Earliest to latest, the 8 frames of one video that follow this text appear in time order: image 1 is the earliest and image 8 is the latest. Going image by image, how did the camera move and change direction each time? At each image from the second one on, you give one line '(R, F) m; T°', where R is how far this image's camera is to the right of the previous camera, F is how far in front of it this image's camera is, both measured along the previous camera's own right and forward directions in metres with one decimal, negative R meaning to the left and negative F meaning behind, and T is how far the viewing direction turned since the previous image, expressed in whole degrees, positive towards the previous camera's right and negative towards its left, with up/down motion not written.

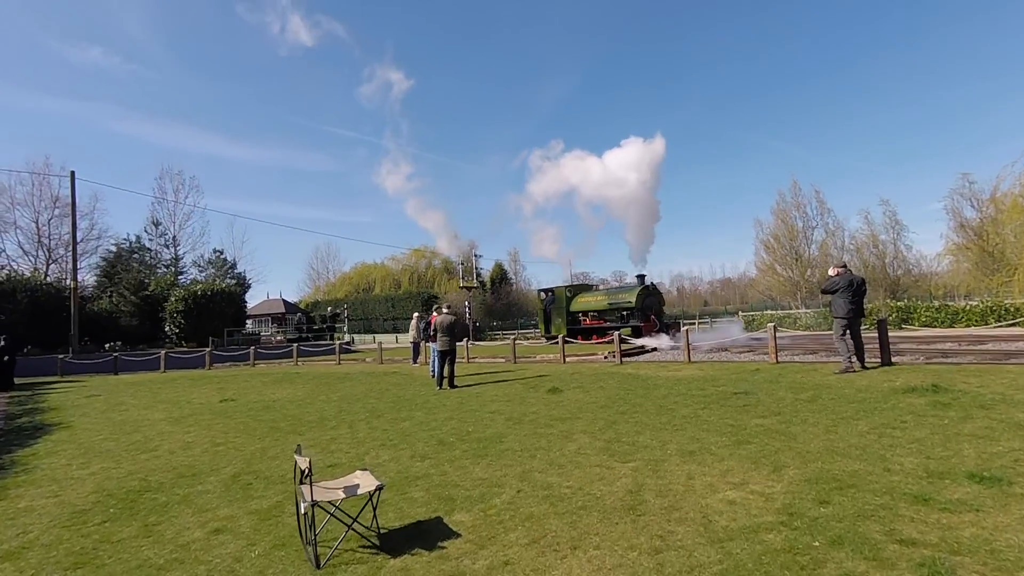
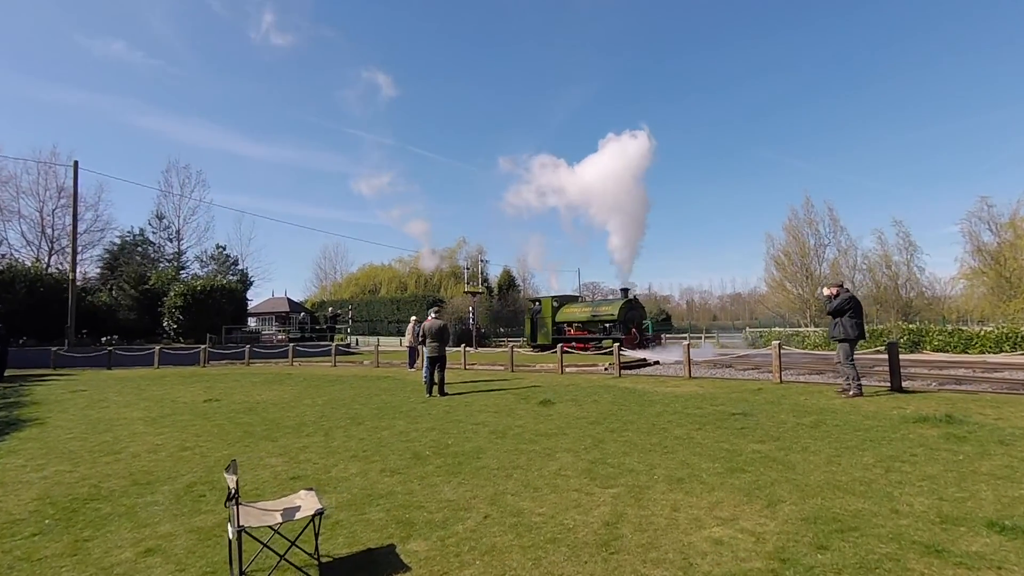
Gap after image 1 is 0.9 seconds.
(+0.3, +0.5) m; -1°
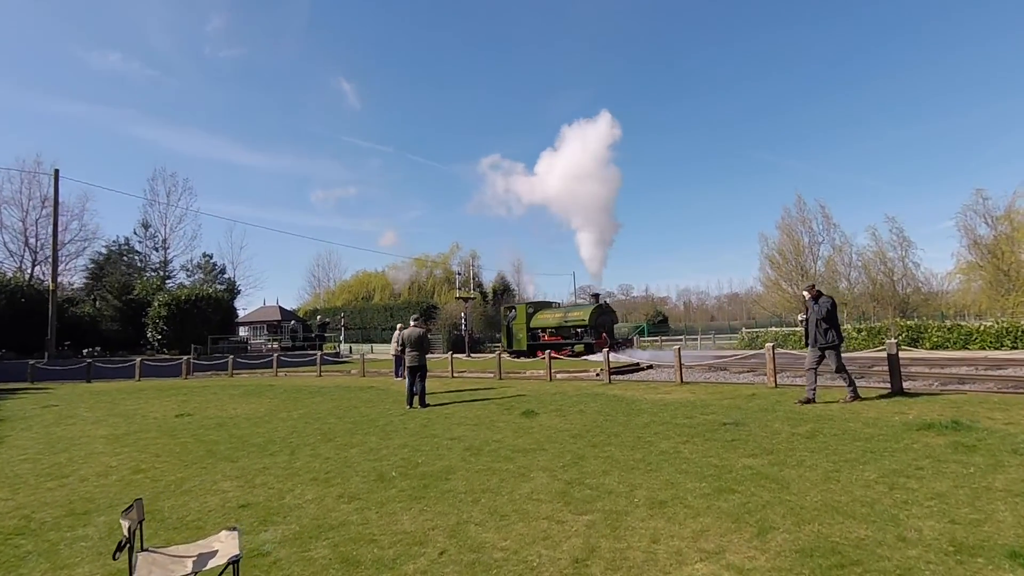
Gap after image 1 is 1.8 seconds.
(+0.3, +0.5) m; 0°
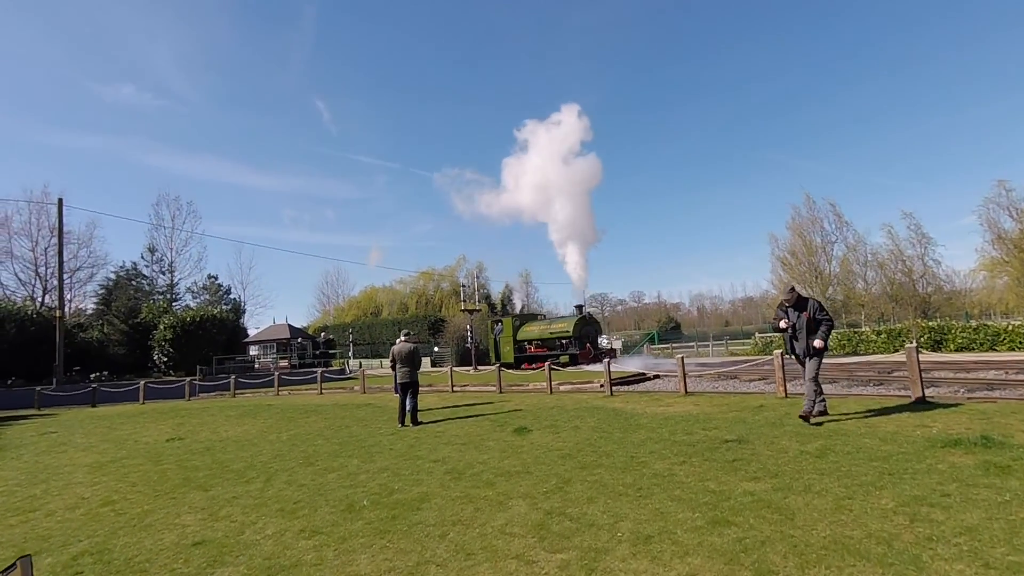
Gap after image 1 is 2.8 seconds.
(+0.4, +0.5) m; -1°
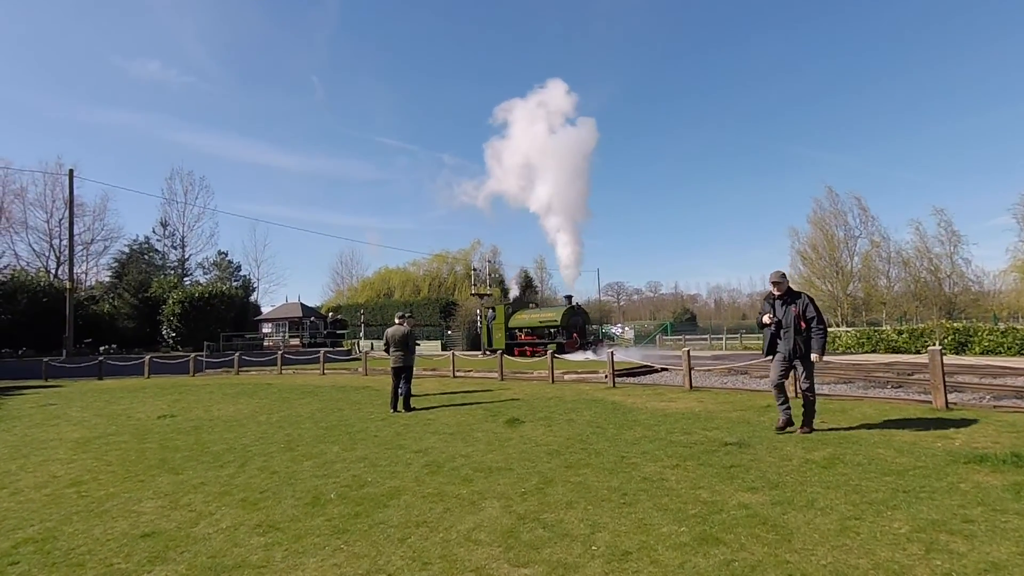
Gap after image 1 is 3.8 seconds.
(+0.3, +0.5) m; -2°
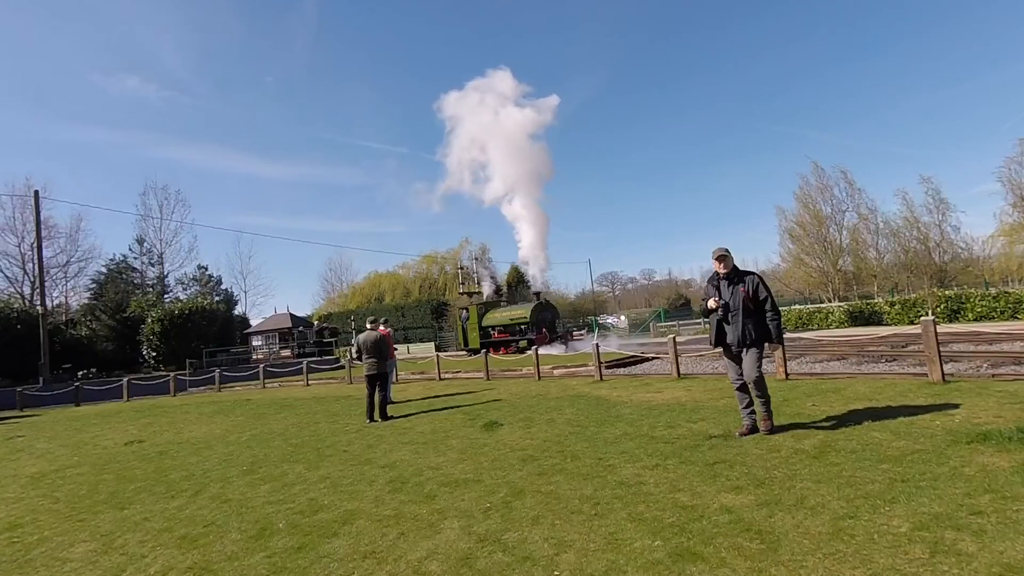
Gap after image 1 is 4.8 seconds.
(+0.4, +0.5) m; +1°
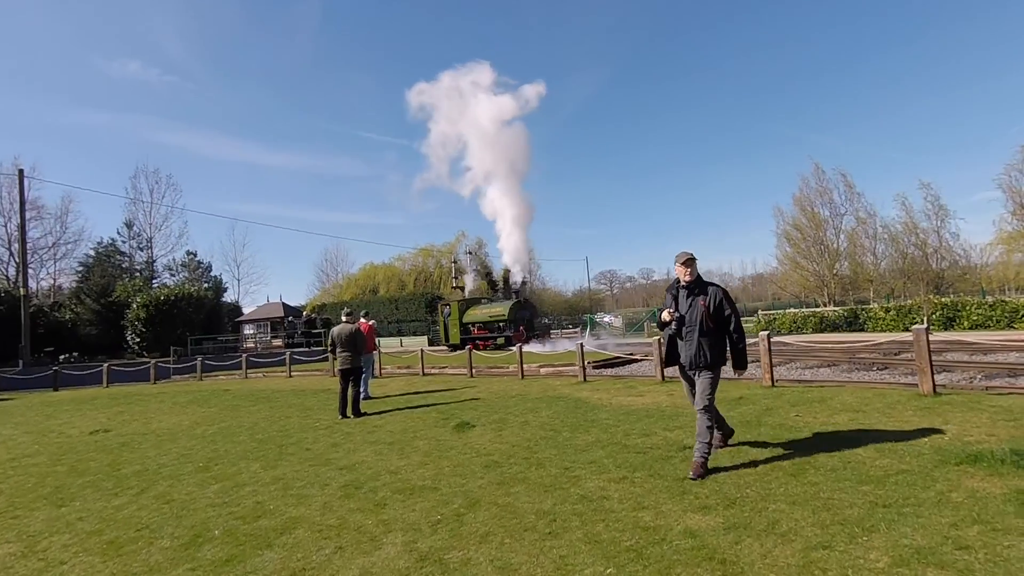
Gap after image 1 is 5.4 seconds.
(+0.3, +0.4) m; 0°
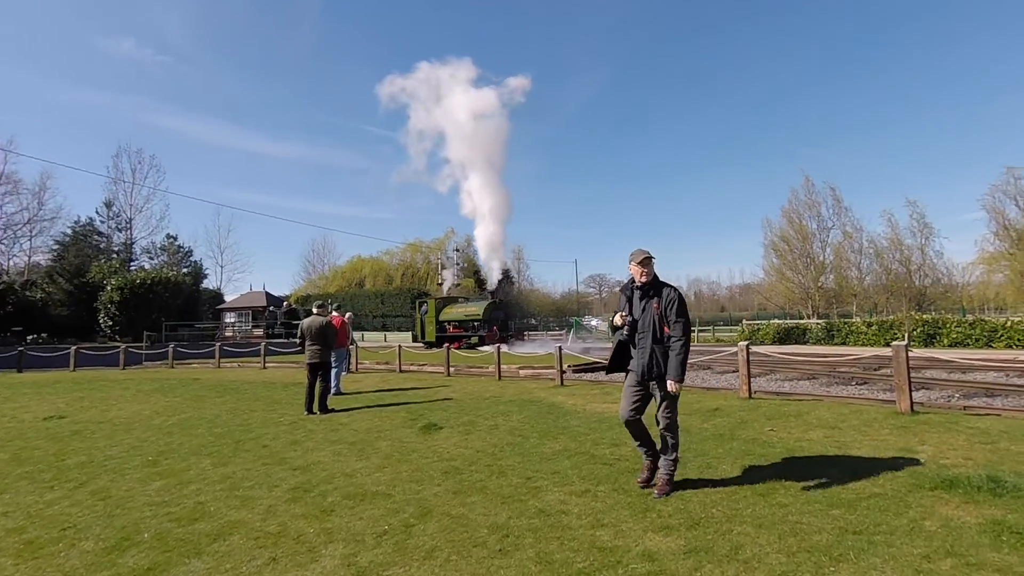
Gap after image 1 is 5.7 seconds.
(+0.2, +0.3) m; +1°
